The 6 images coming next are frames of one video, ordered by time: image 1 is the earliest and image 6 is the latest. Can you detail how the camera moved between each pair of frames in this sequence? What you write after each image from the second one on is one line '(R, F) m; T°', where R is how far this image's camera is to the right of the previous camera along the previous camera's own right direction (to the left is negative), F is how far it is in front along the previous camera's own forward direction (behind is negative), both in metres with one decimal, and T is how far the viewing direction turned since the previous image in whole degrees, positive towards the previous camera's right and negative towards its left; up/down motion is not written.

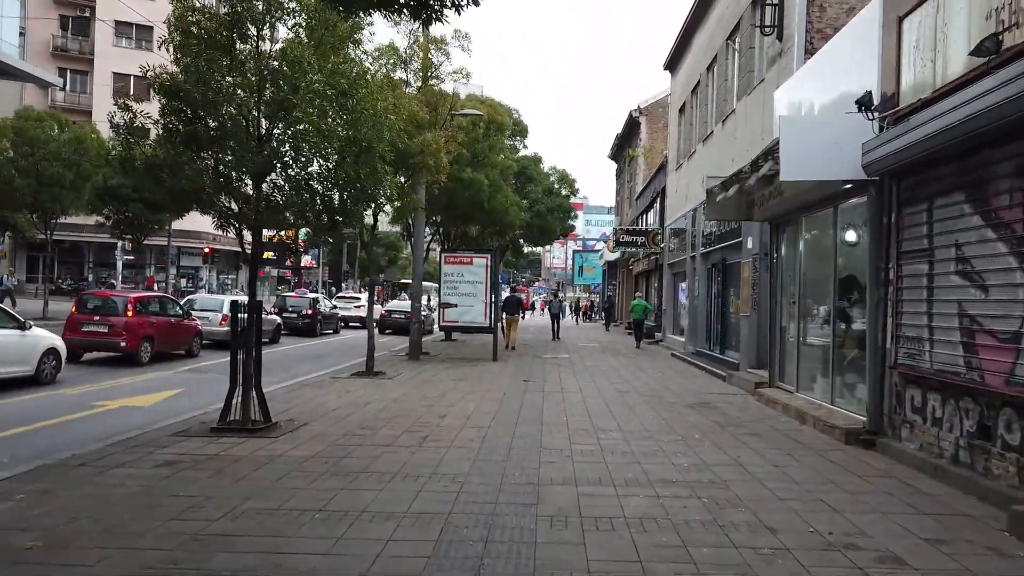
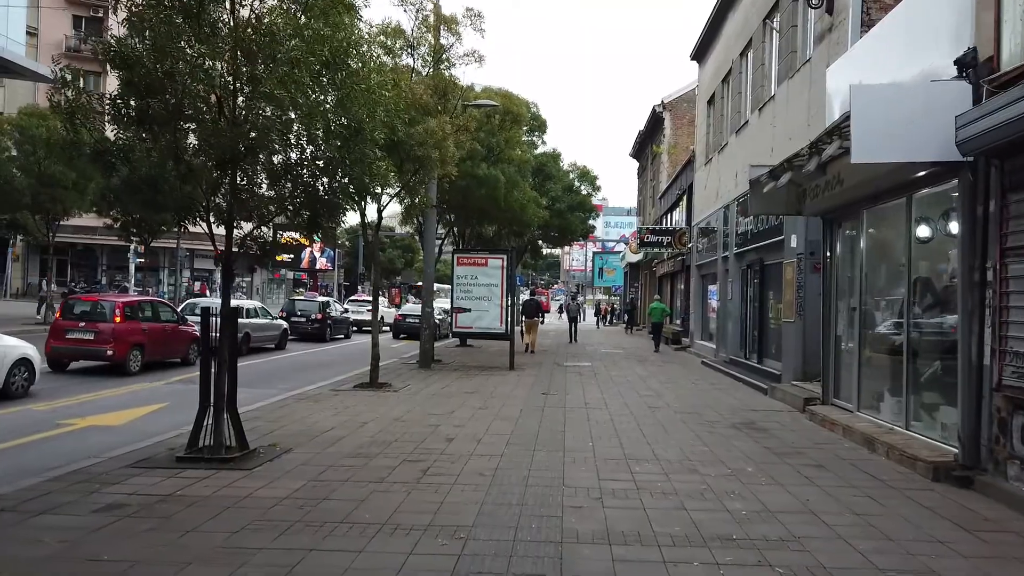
(0.0, +1.4) m; -1°
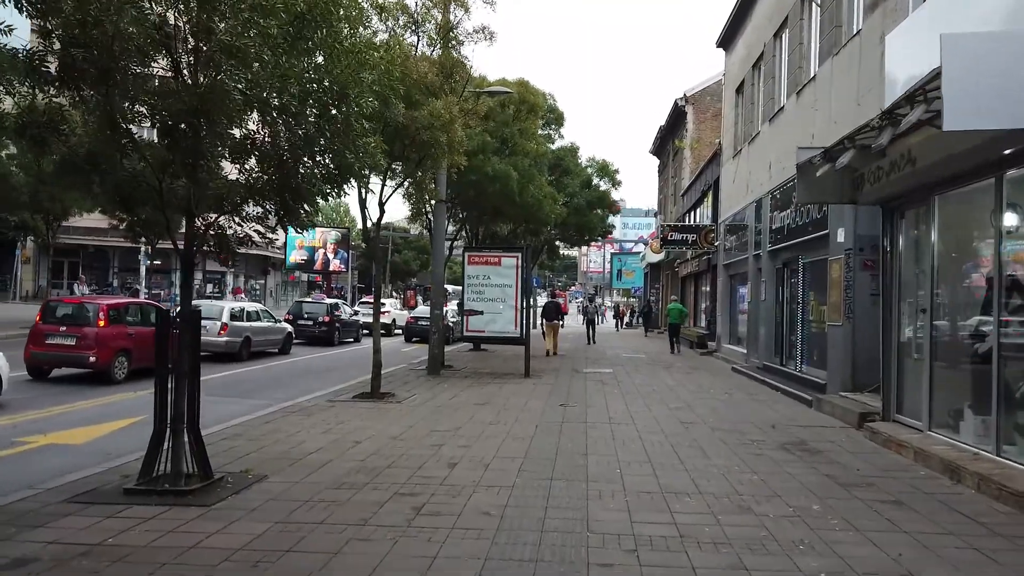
(0.0, +1.3) m; -1°
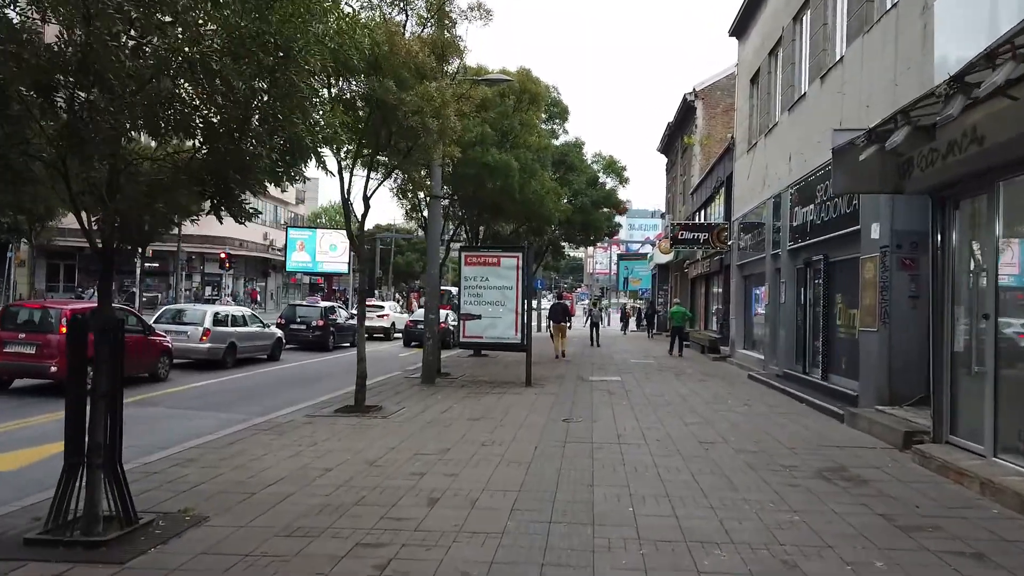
(+0.1, +1.2) m; 0°
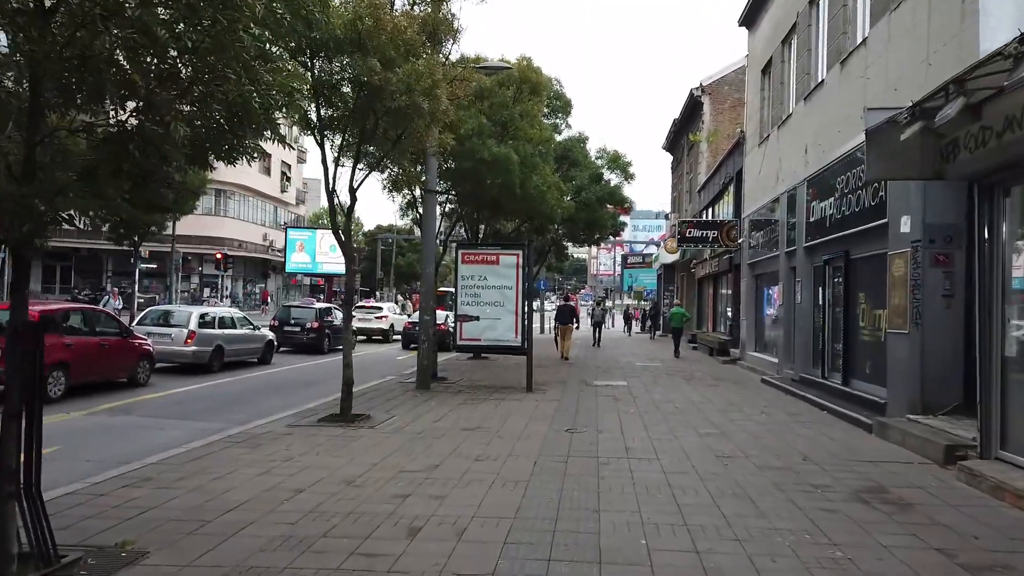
(+0.1, +0.9) m; 0°
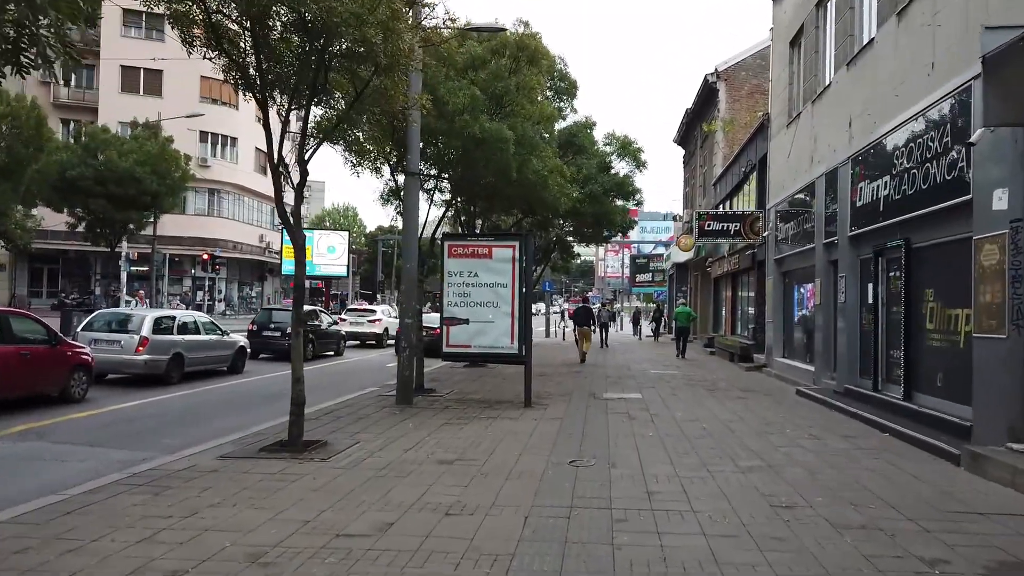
(+0.2, +2.1) m; -1°
